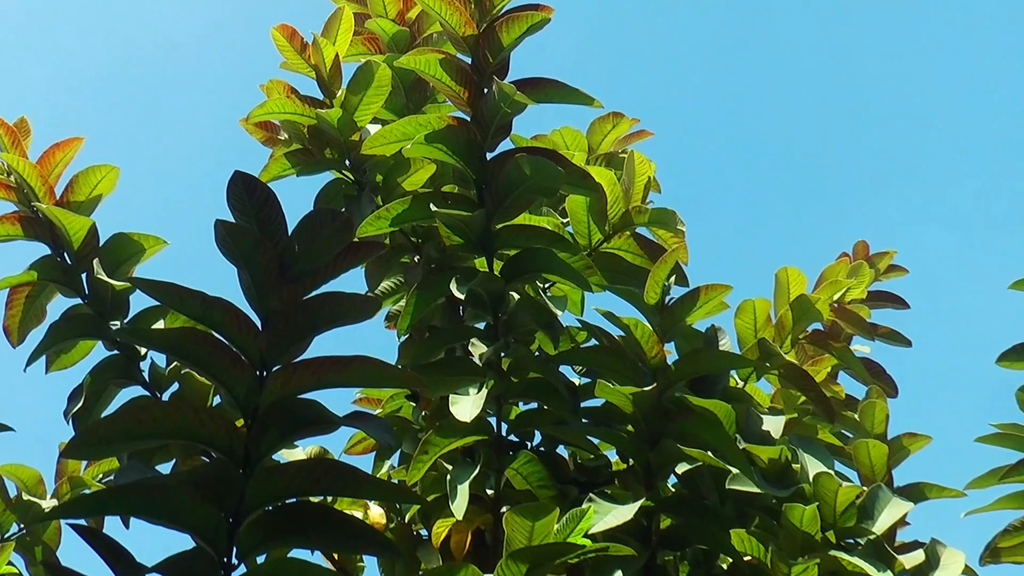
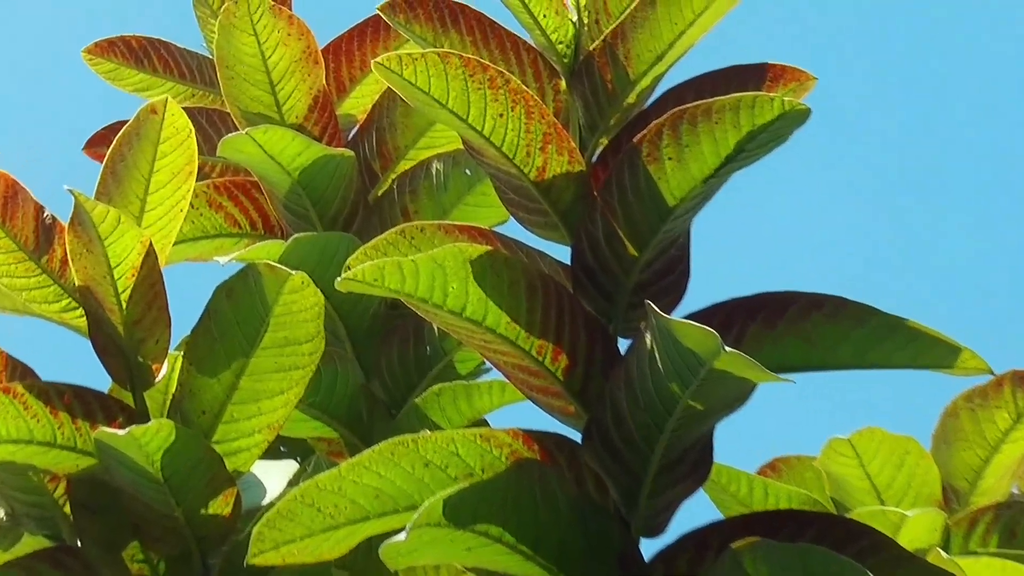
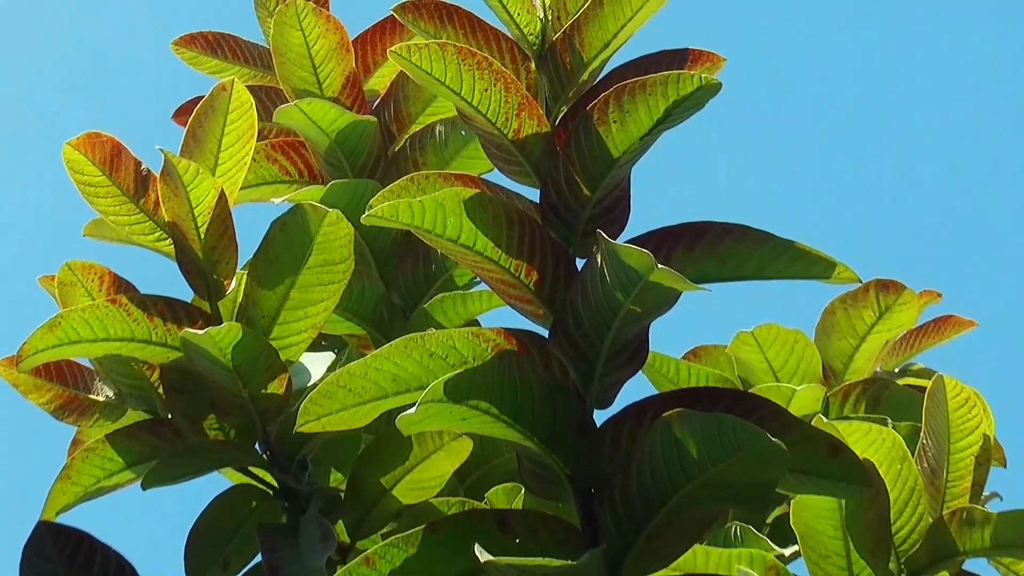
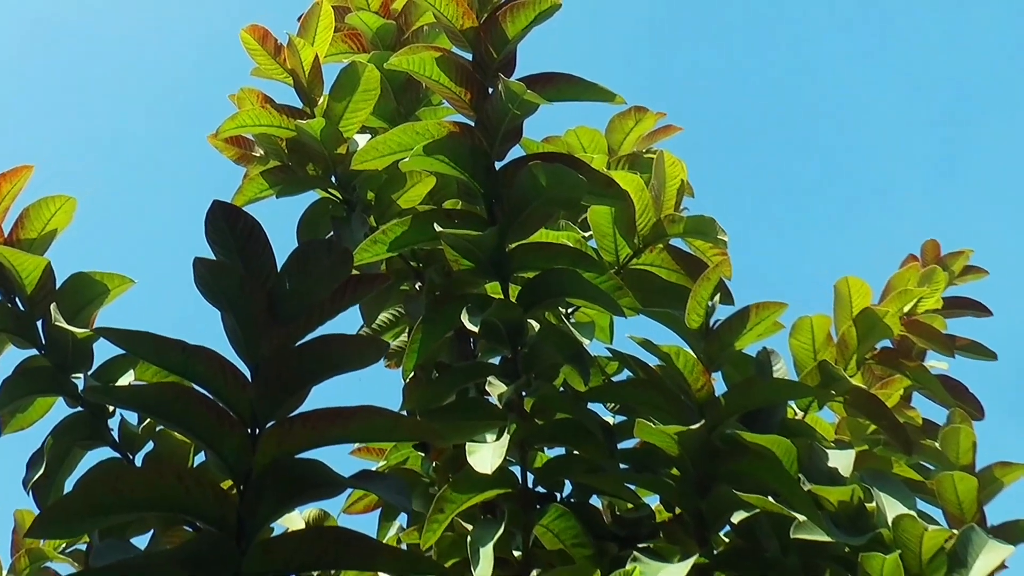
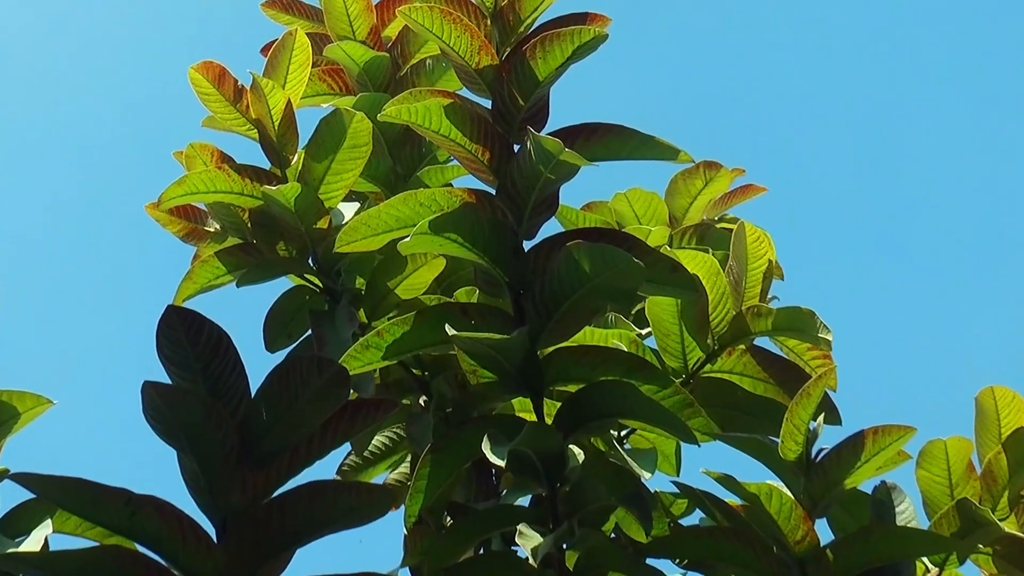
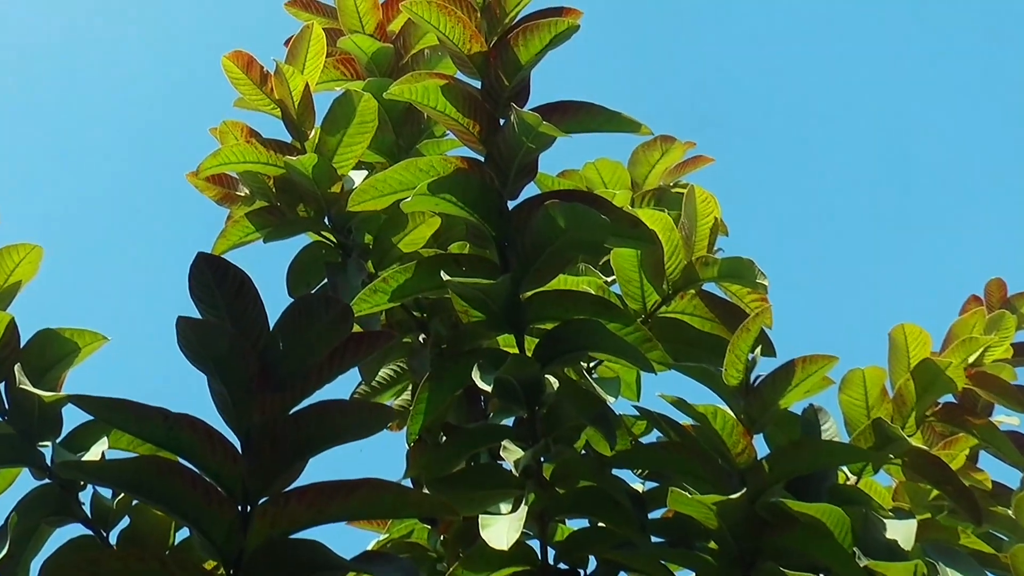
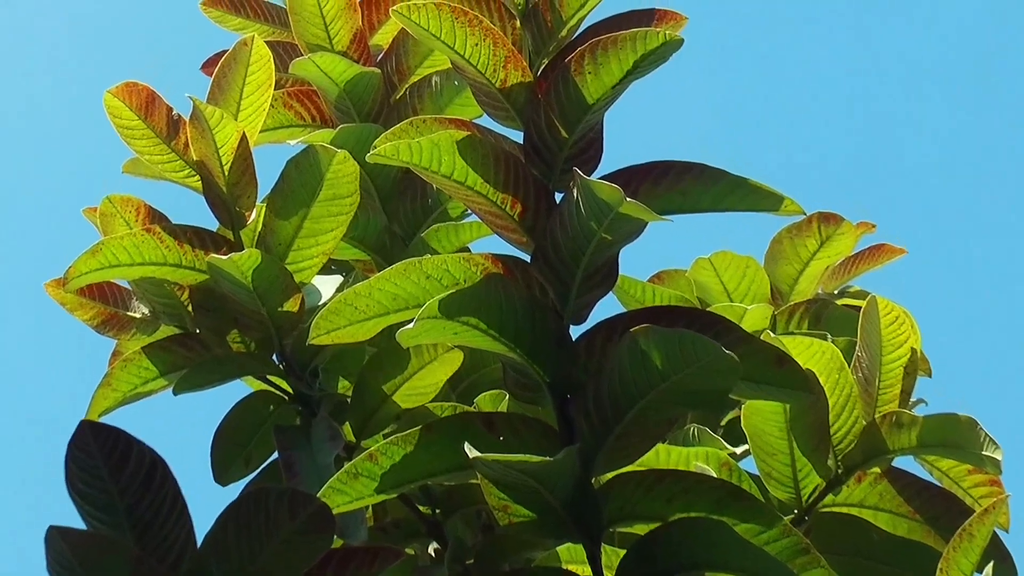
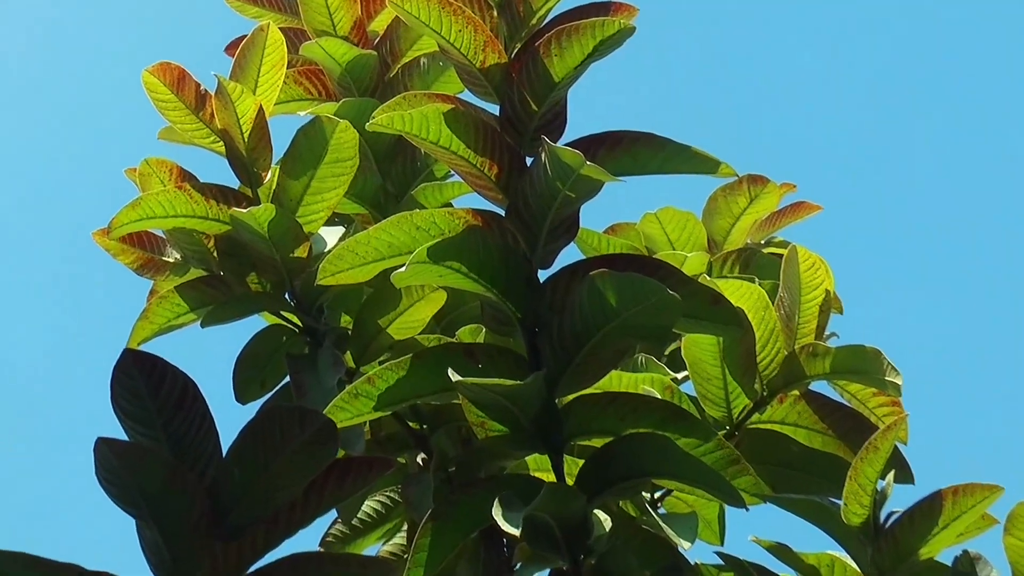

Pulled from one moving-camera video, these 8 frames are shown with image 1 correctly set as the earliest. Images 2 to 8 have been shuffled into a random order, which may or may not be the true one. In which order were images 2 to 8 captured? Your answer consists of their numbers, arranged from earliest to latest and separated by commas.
4, 6, 5, 8, 7, 3, 2
